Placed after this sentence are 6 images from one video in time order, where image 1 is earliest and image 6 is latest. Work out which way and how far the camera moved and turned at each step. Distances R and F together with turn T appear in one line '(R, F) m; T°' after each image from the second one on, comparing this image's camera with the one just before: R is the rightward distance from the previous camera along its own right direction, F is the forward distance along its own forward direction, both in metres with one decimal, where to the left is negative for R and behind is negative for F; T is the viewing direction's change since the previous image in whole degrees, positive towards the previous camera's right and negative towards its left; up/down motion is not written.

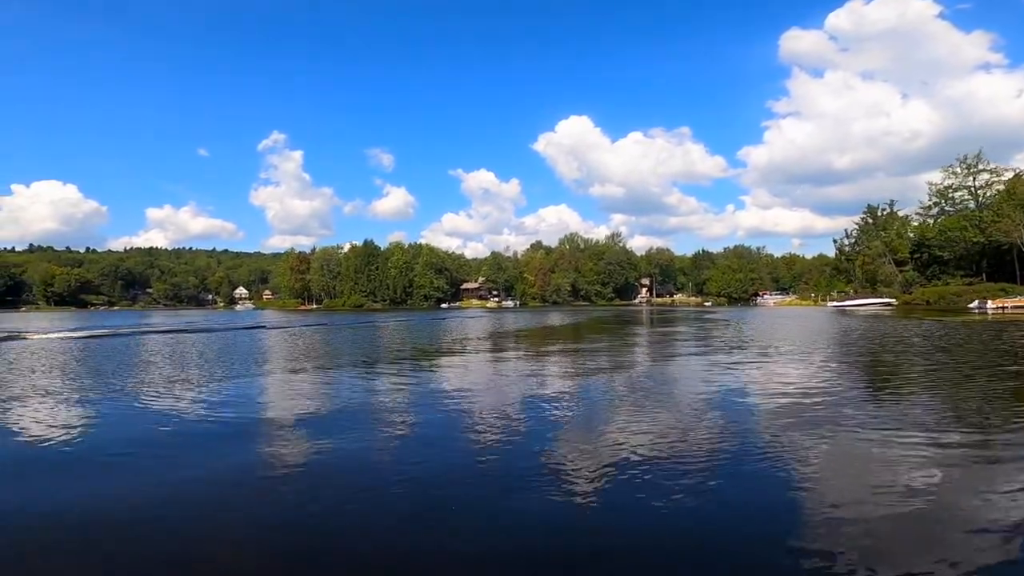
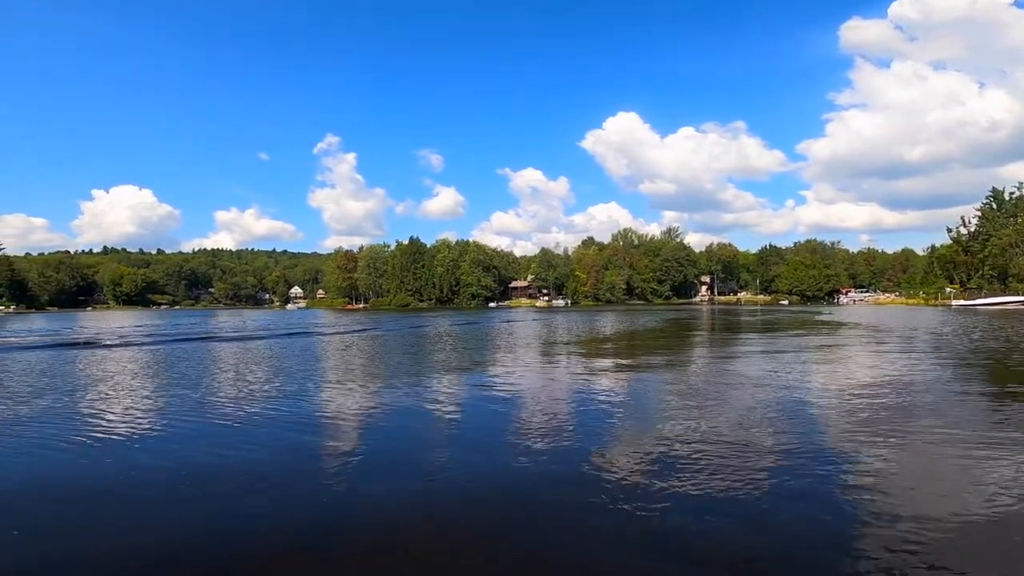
(-0.1, +1.3) m; -4°
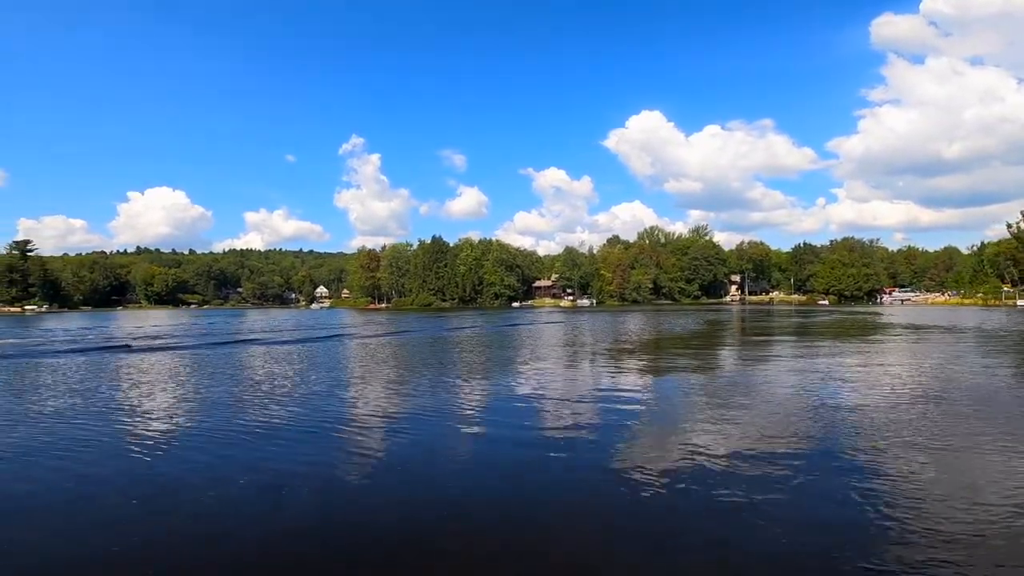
(0.0, +0.6) m; -2°
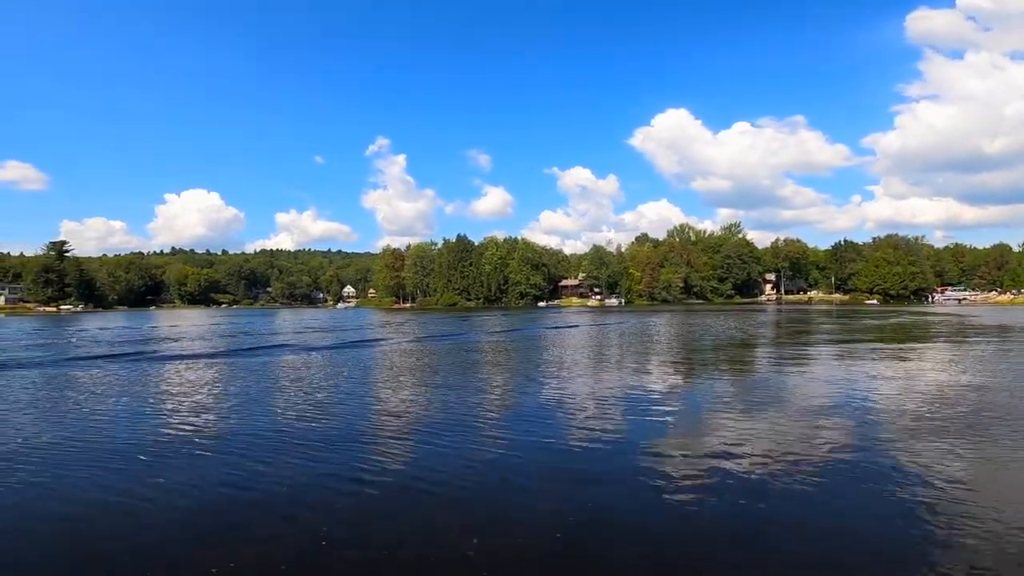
(0.0, +0.7) m; -2°
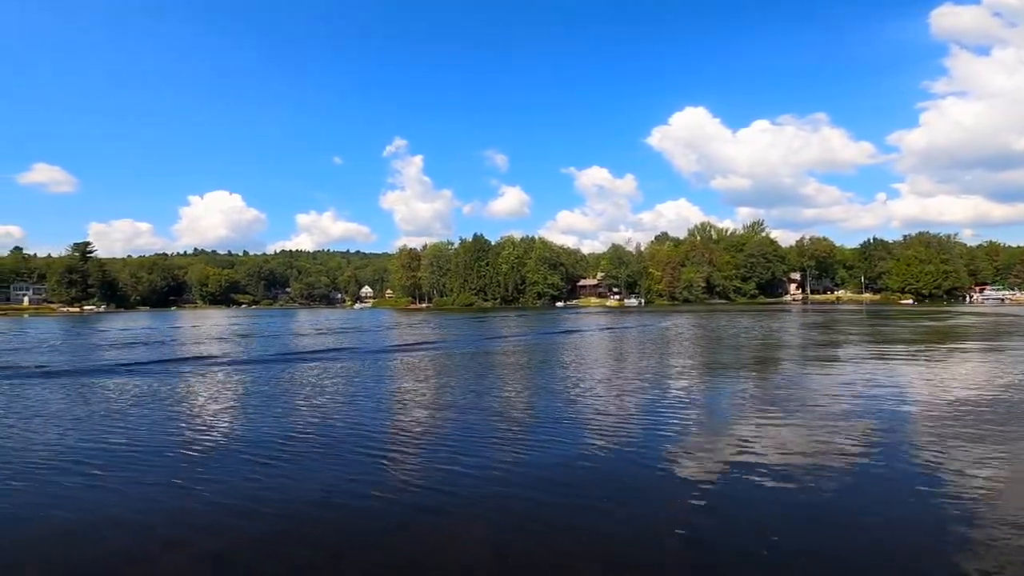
(0.0, +0.4) m; -1°
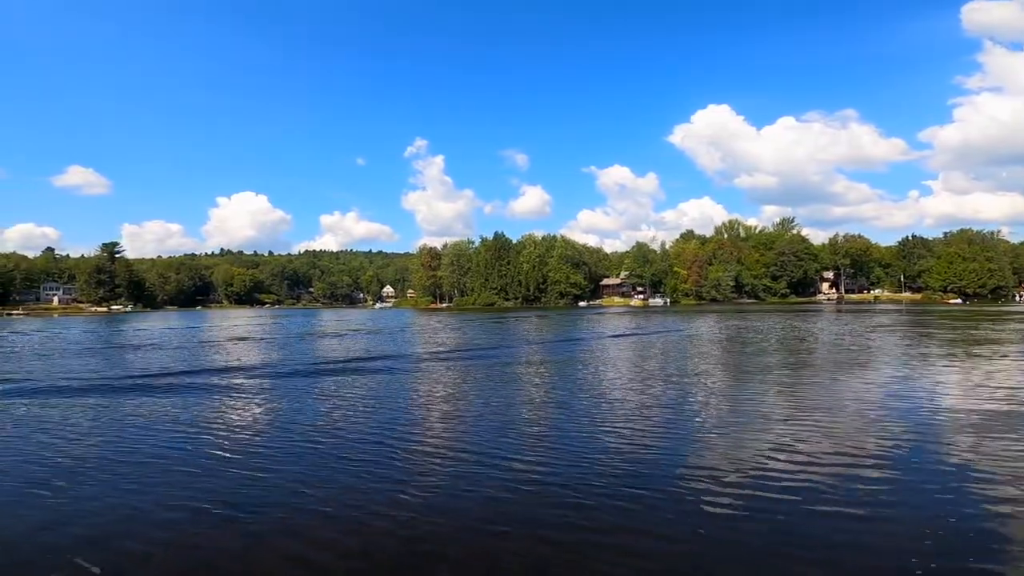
(0.0, +0.6) m; -2°
